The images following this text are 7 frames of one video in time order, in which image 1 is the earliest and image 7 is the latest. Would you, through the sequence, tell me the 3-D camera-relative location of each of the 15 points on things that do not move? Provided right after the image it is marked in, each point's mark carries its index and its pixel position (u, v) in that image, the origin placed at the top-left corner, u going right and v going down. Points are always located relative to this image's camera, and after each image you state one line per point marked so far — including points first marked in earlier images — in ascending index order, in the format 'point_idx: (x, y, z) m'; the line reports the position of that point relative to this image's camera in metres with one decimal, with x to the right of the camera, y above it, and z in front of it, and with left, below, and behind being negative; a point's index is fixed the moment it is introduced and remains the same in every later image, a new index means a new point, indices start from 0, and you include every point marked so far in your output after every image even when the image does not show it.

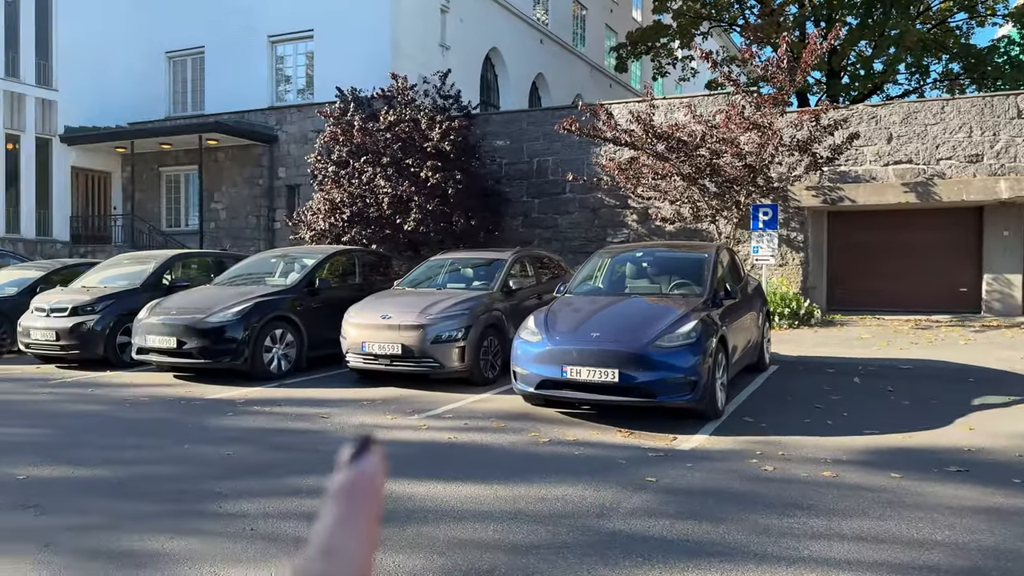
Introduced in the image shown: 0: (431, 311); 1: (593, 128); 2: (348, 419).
0: (-0.8, -0.2, +7.6) m
1: (+1.5, +2.7, +13.6) m
2: (-1.3, -1.0, +6.3) m
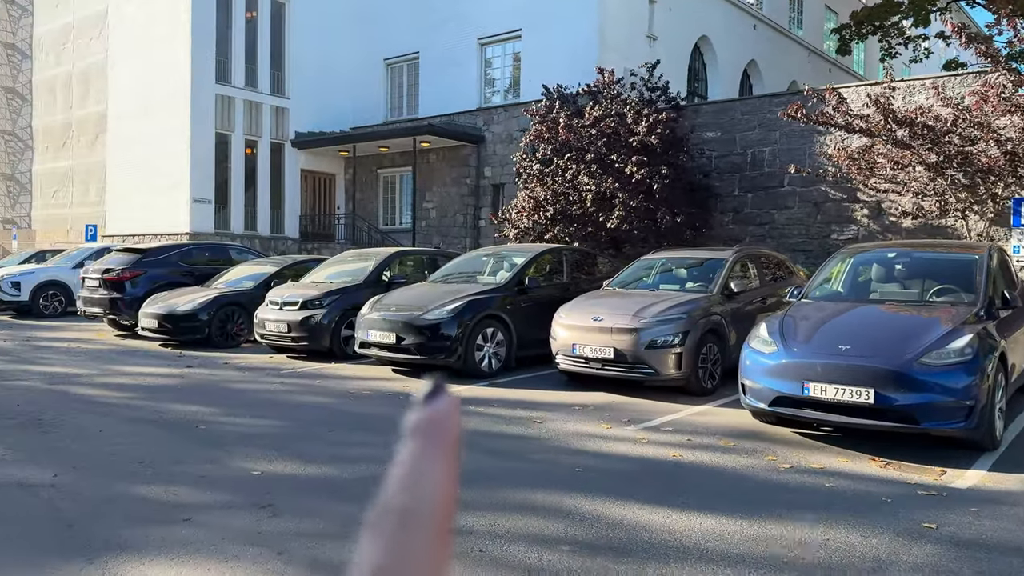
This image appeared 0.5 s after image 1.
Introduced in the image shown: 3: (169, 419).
0: (+1.2, -0.2, +7.1) m
1: (+4.8, +2.7, +12.4) m
2: (+0.4, -1.0, +6.0) m
3: (-2.5, -0.9, +5.9) m
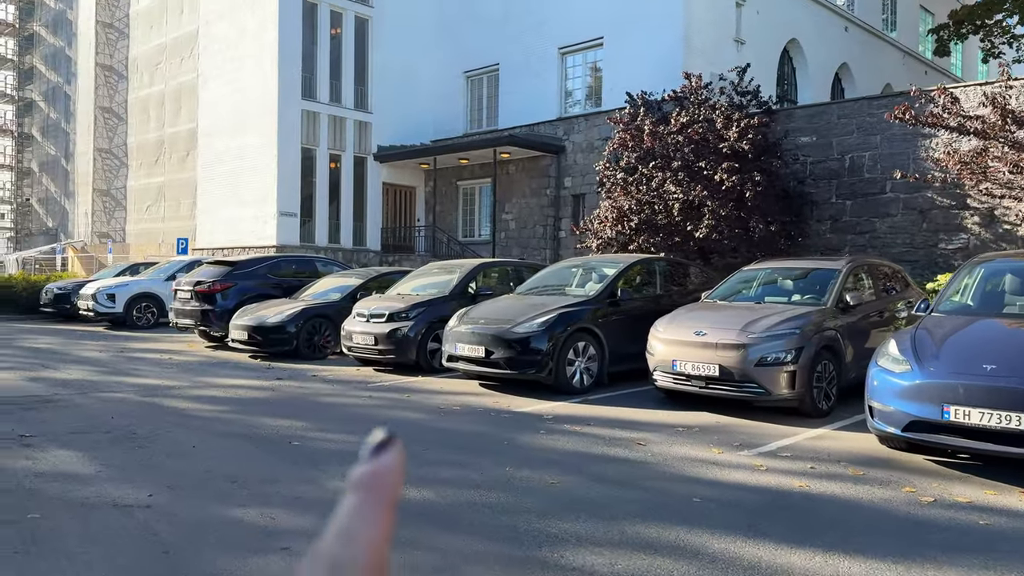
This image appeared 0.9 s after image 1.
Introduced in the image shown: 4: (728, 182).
0: (+2.0, -0.3, +6.7) m
1: (+6.1, +2.5, +11.7) m
2: (+1.1, -1.1, +5.6) m
3: (-1.8, -1.0, +5.7) m
4: (+3.8, +1.8, +14.2) m
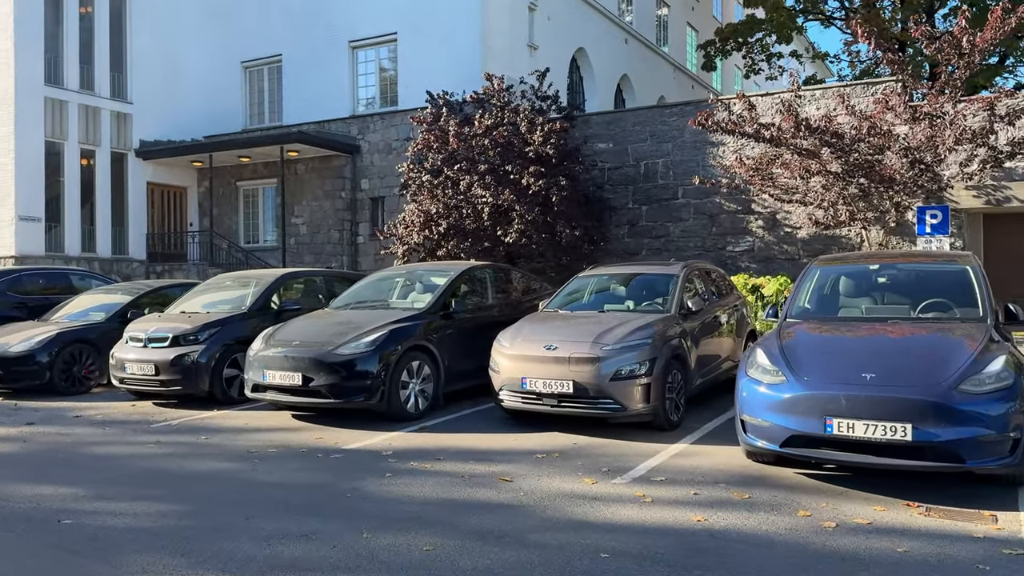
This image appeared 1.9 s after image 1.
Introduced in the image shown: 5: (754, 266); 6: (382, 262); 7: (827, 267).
0: (+0.7, -0.4, +6.2) m
1: (+3.3, +2.5, +12.1) m
2: (+0.2, -1.2, +5.0) m
3: (-2.6, -1.2, +4.3) m
4: (+0.4, +1.7, +13.9) m
5: (+4.4, +0.4, +14.6) m
6: (-3.1, +0.6, +18.7) m
7: (+2.6, +0.2, +6.7) m
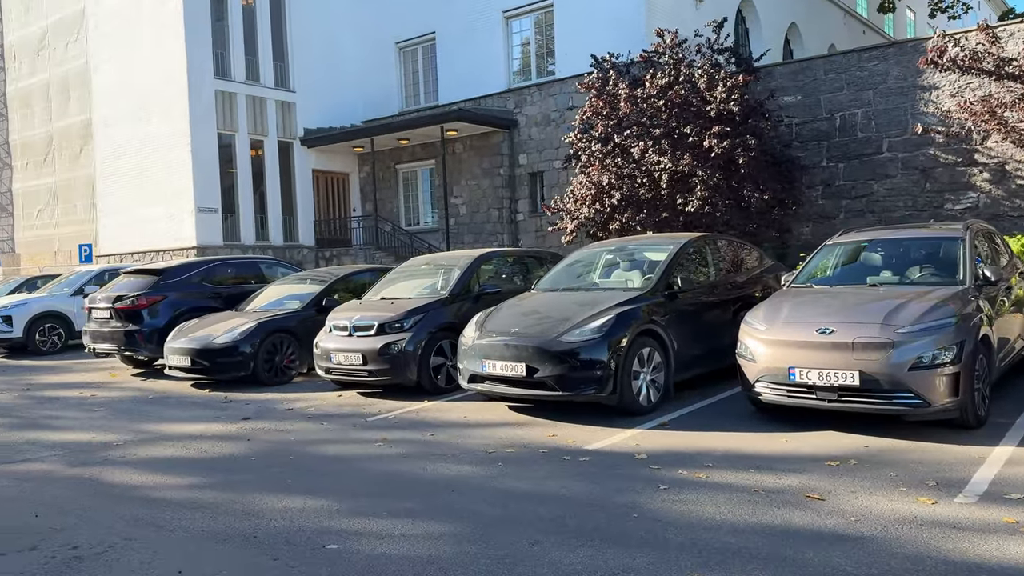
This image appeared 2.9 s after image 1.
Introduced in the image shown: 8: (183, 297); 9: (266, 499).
0: (+2.5, -0.2, +5.2) m
1: (+5.8, +3.0, +10.5) m
2: (+1.7, -1.0, +4.0) m
3: (-1.1, -1.2, +3.9) m
4: (+3.3, +2.2, +12.8) m
5: (+7.4, +1.0, +12.8) m
6: (+0.7, +1.1, +18.0) m
7: (+4.3, +0.4, +5.3) m
8: (-4.2, -0.1, +10.2) m
9: (-1.3, -1.1, +4.4) m
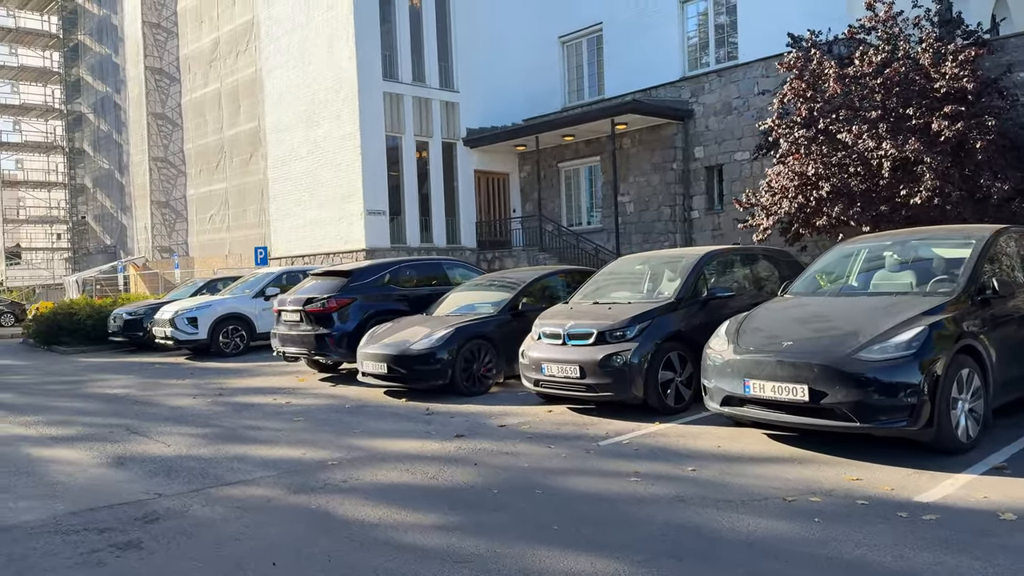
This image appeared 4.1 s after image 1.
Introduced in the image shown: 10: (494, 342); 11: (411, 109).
0: (+4.0, -0.2, +3.7) m
1: (+8.2, +2.9, +8.4) m
2: (+3.1, -1.1, +2.7) m
3: (+0.2, -1.2, +3.0) m
4: (+6.1, +2.1, +11.1) m
5: (+10.1, +0.9, +10.5) m
6: (+4.3, +1.0, +16.7) m
7: (+5.9, +0.4, +3.6) m
8: (-1.7, -0.1, +9.7) m
9: (+0.1, -1.2, +3.5) m
10: (-0.2, -0.6, +8.2) m
11: (-2.4, +4.1, +18.6) m
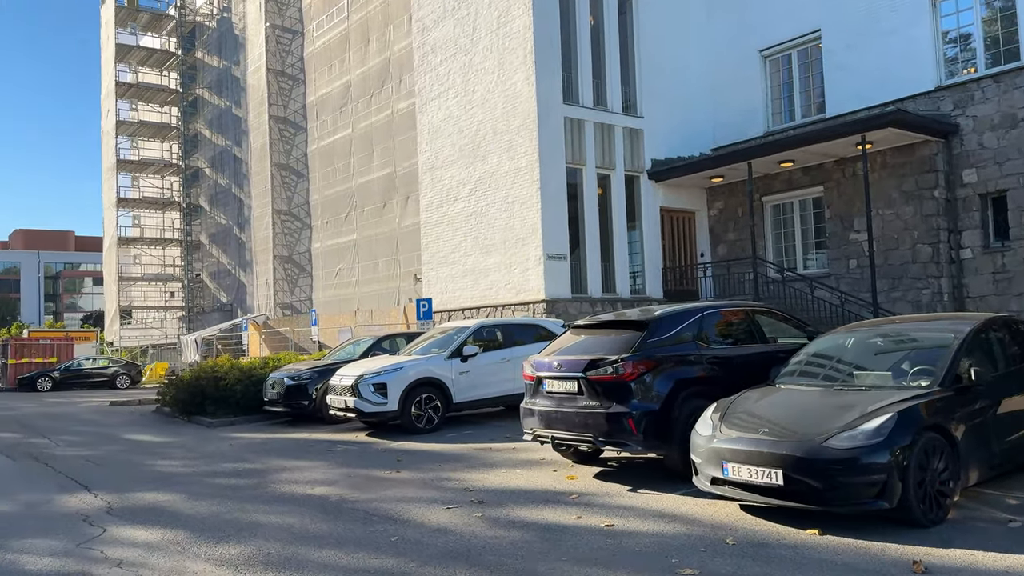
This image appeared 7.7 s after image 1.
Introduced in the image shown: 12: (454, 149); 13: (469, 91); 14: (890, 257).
0: (+6.5, -0.3, +0.2) m
1: (+11.1, +2.6, +4.7) m
2: (+5.5, -1.0, -0.7) m
3: (+2.6, -1.2, -0.2) m
4: (+9.2, +1.6, +7.5) m
5: (+13.2, +0.5, +6.4) m
6: (+8.1, +0.1, +13.2) m
7: (+8.3, +0.4, 0.0) m
8: (+1.4, -0.6, +6.8) m
9: (+2.6, -1.2, +0.3) m
10: (+2.8, -0.9, +5.1) m
11: (+1.6, +3.0, +16.0) m
12: (-1.3, +3.0, +17.6) m
13: (-1.0, +4.2, +17.1) m
14: (+6.8, +0.5, +14.5) m
